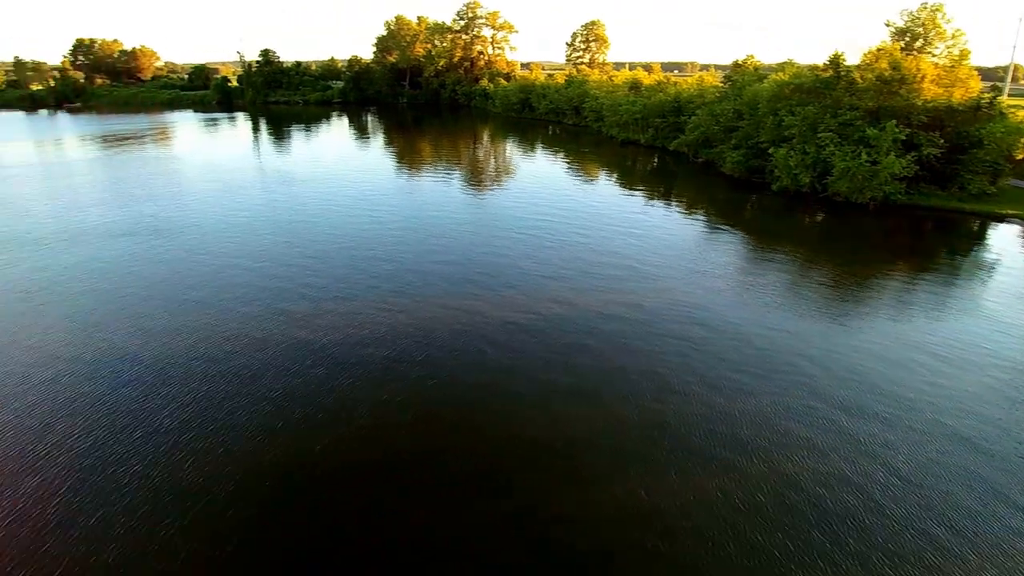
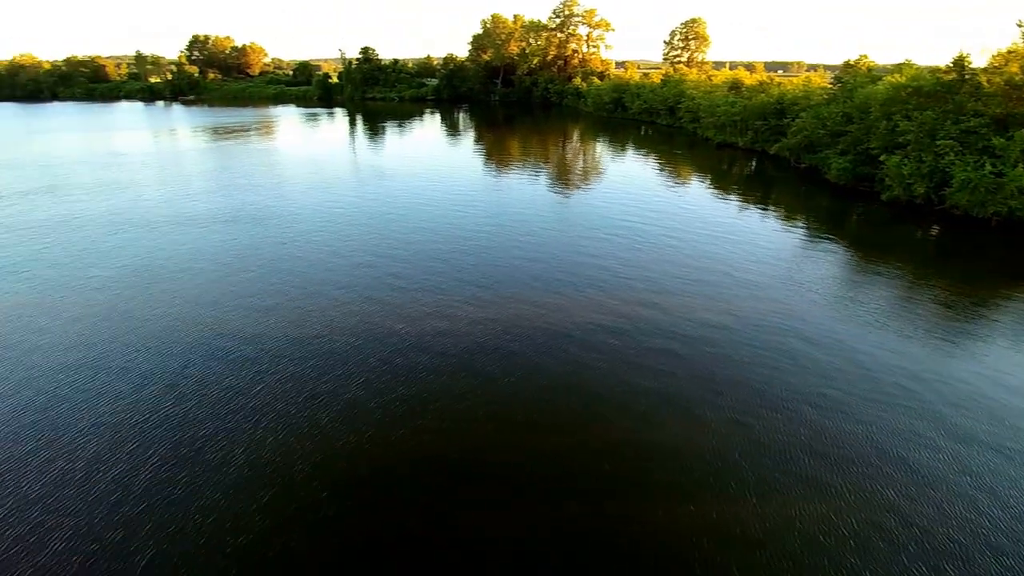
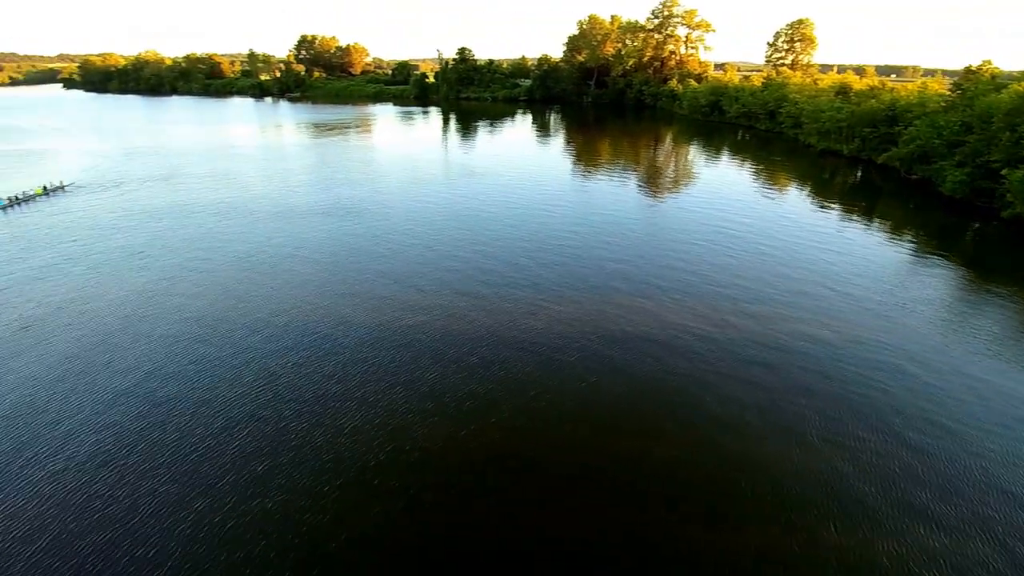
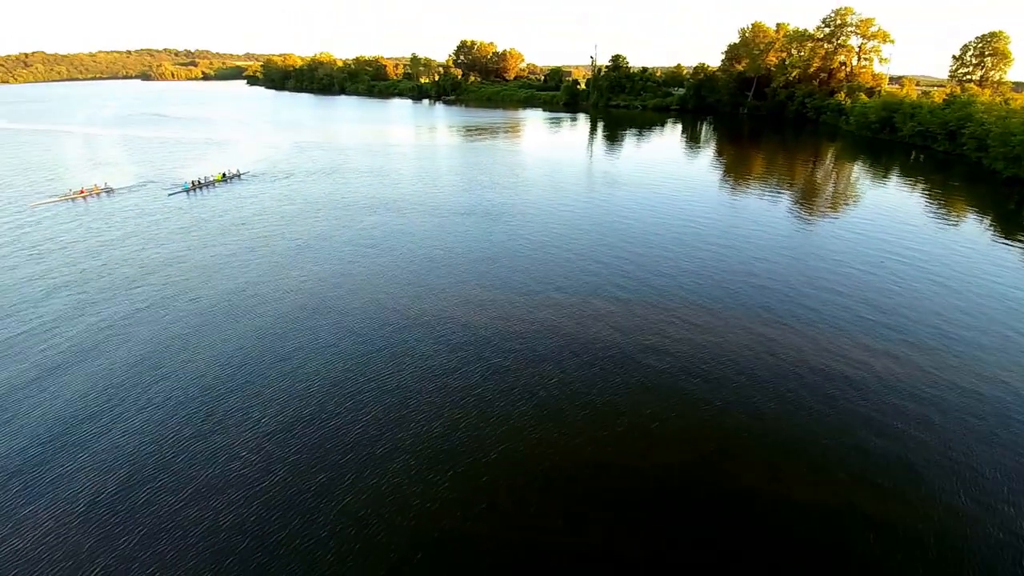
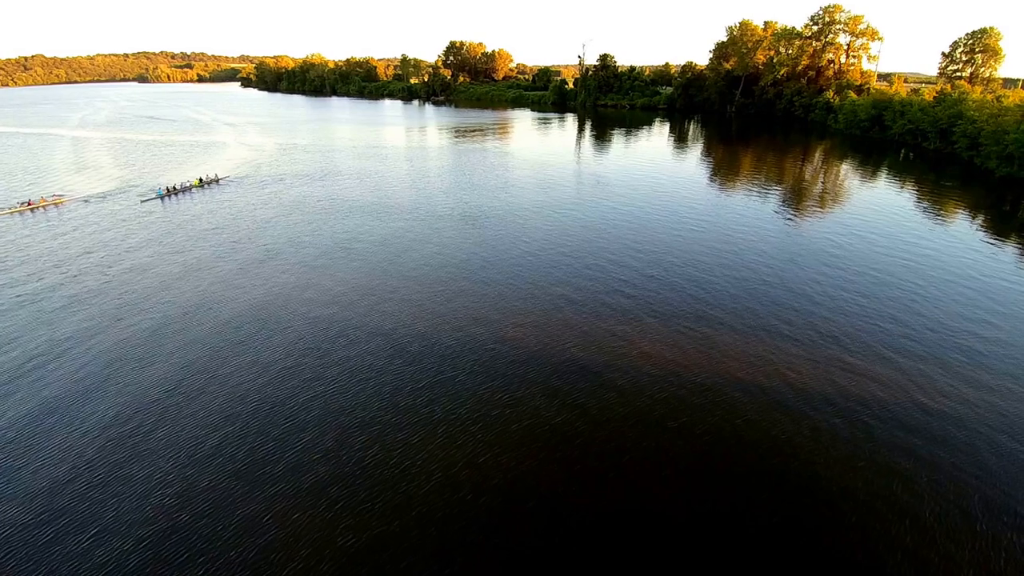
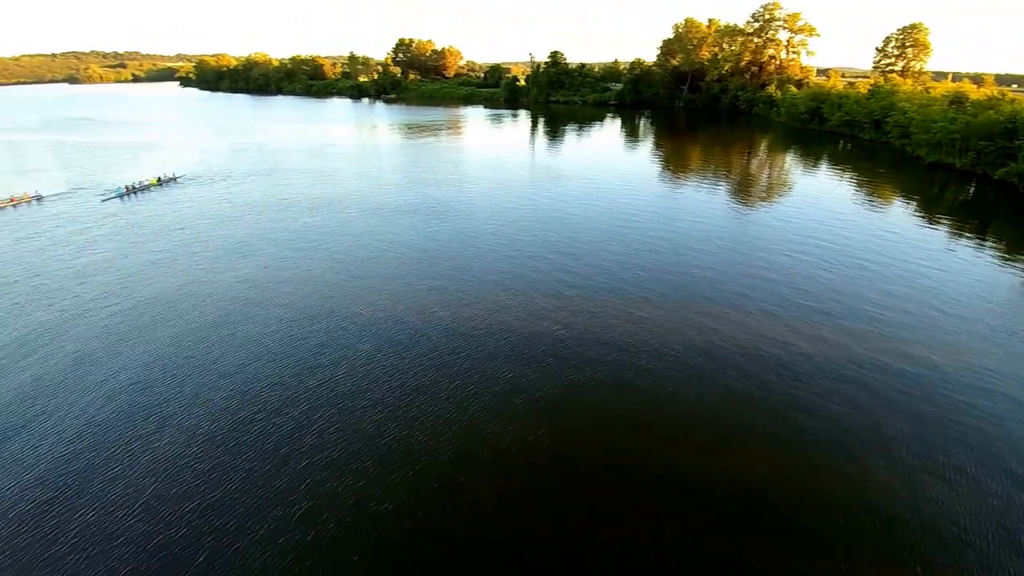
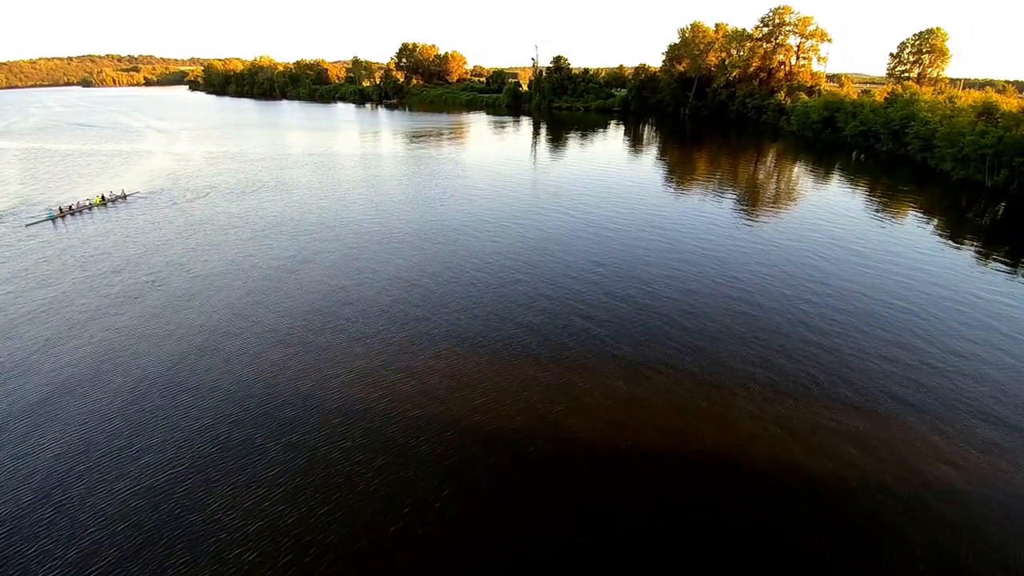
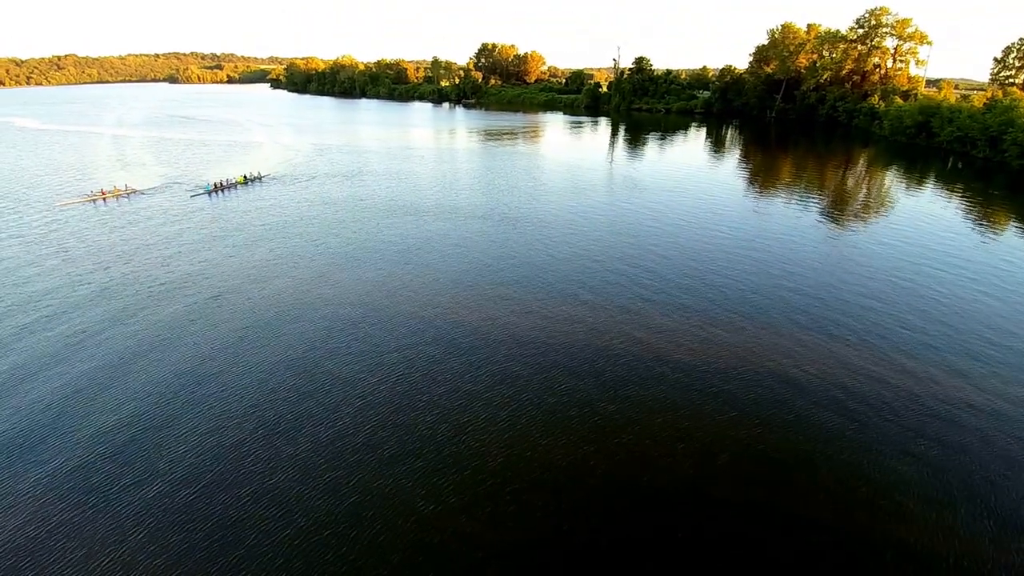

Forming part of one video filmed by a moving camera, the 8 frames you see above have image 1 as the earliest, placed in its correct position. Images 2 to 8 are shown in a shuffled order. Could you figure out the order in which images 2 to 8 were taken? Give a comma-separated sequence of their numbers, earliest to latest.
2, 3, 6, 4, 8, 5, 7
